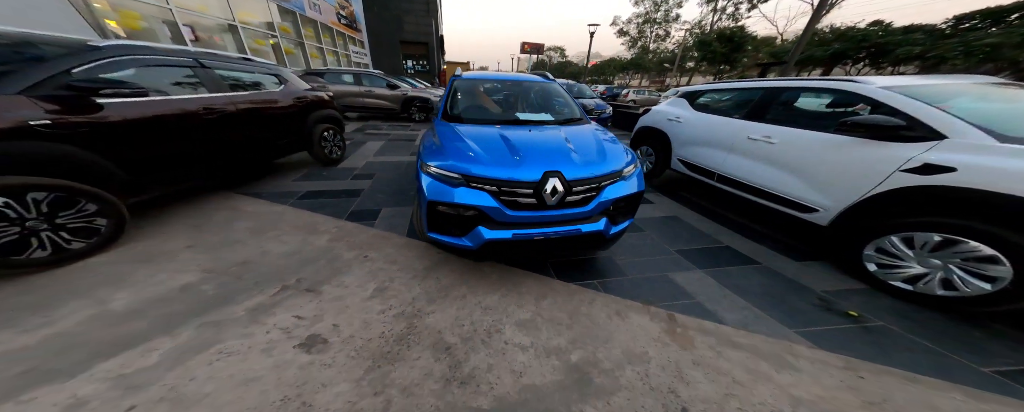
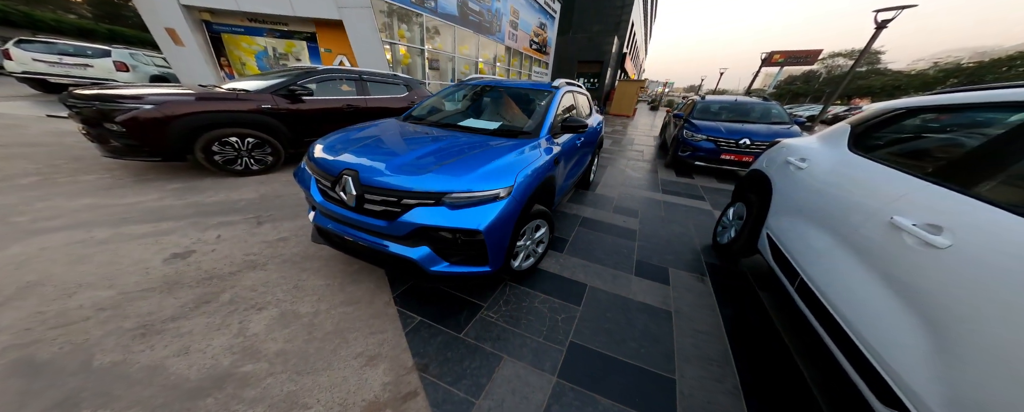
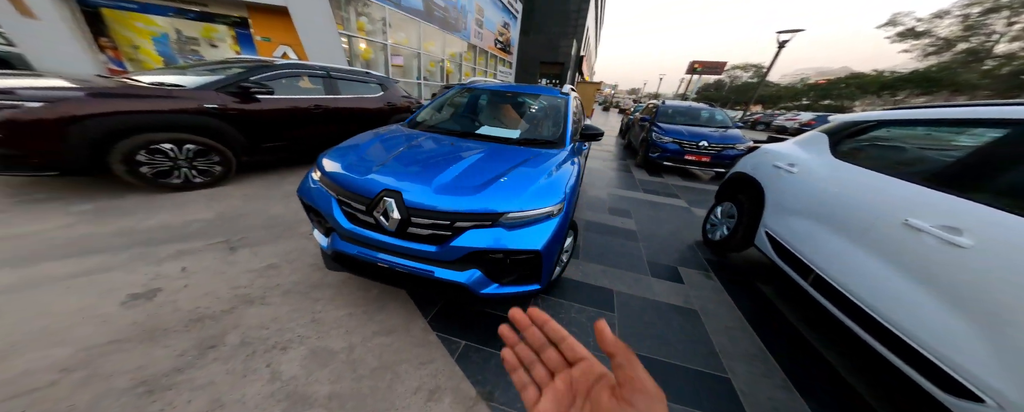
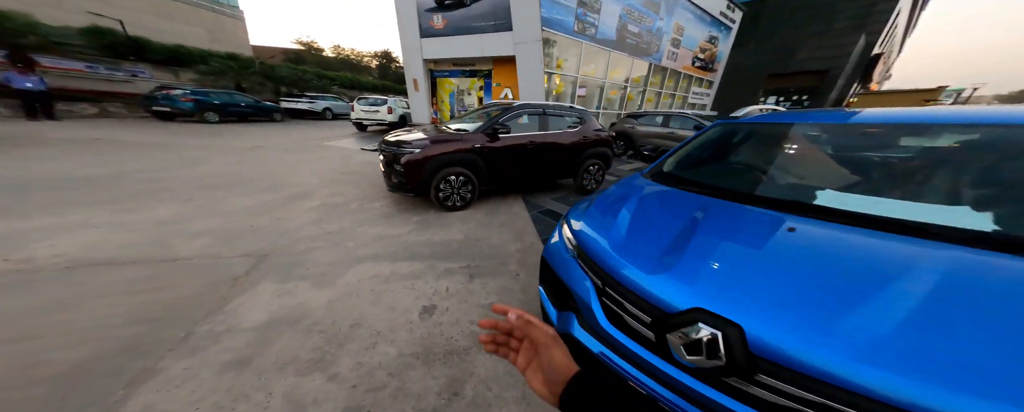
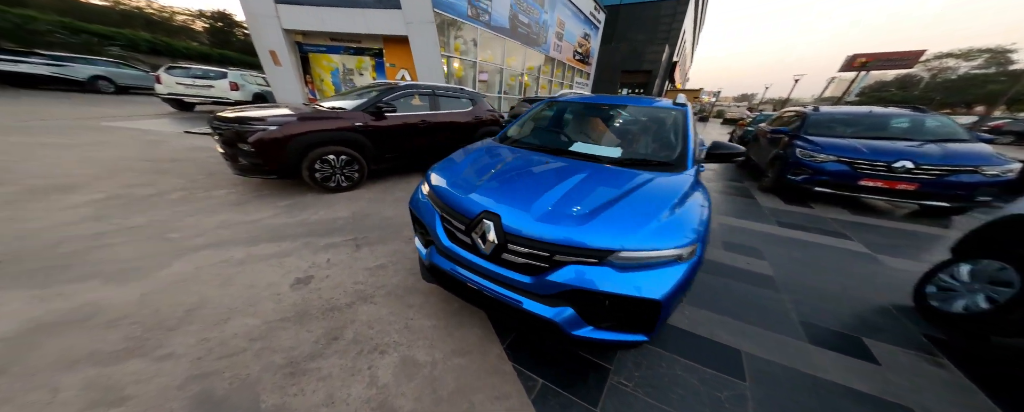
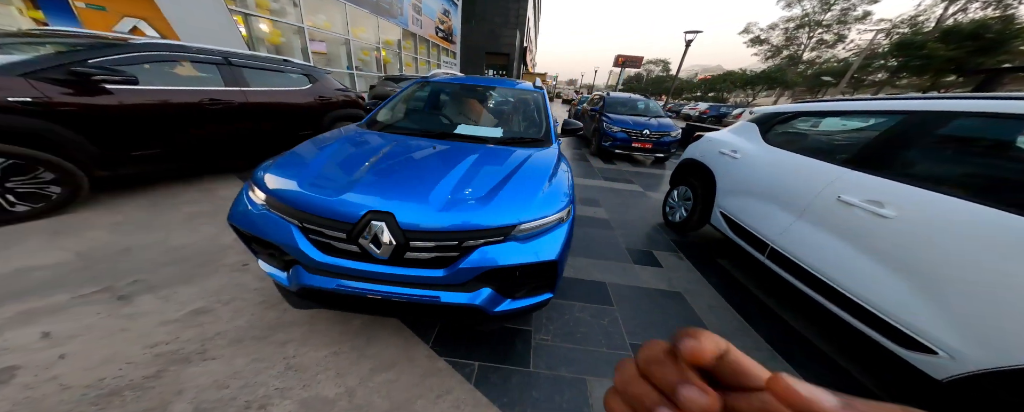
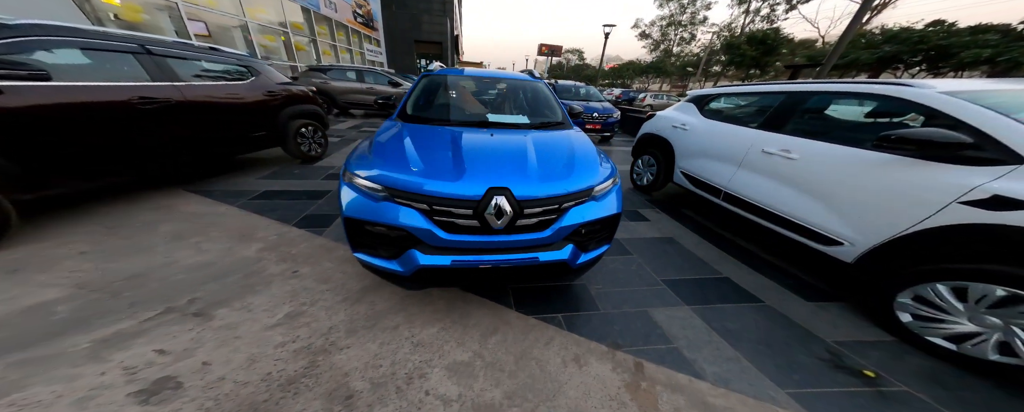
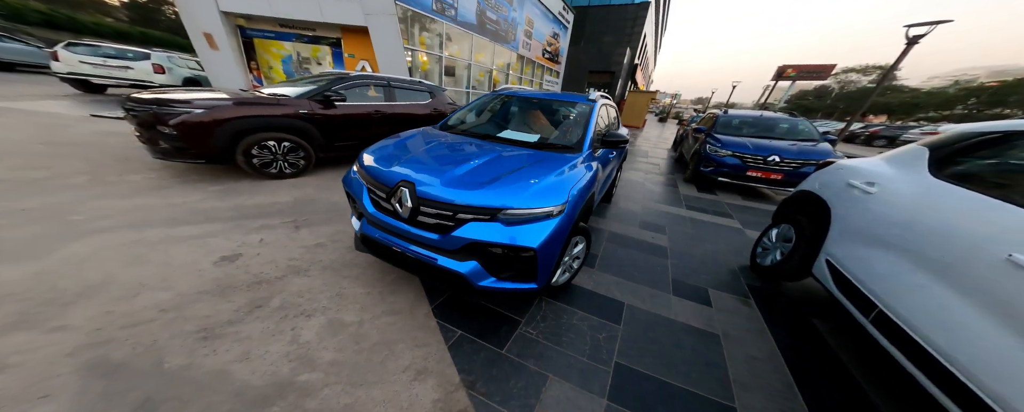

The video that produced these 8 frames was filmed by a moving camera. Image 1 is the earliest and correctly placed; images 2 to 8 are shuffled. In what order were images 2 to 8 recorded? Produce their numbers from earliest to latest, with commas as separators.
7, 6, 3, 8, 2, 5, 4
